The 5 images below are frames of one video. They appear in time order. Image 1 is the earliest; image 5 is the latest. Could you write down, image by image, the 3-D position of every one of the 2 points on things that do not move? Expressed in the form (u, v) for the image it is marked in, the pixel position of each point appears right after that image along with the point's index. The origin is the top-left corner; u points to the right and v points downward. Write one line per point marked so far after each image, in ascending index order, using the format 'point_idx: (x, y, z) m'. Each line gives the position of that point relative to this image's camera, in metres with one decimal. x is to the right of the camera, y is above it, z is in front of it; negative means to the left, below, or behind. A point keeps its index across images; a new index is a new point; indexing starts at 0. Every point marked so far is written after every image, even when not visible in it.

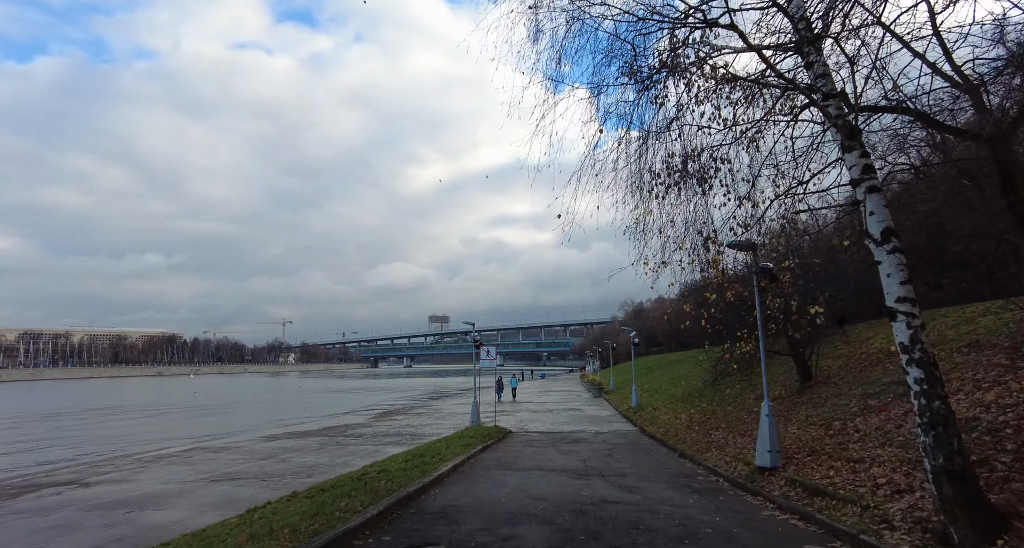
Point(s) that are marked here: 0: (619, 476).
0: (+2.3, -4.5, +11.8) m
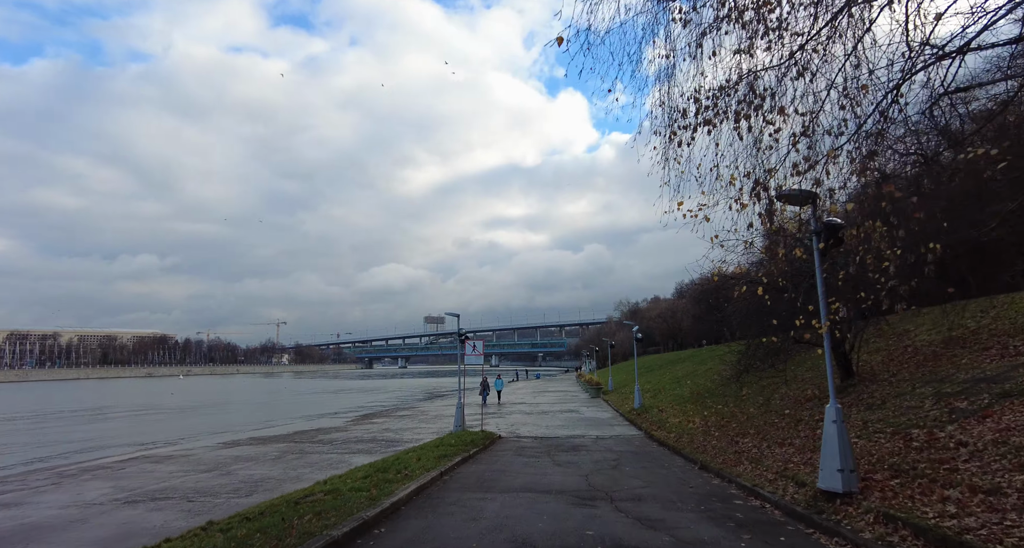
0: (+2.0, -3.8, +9.1) m
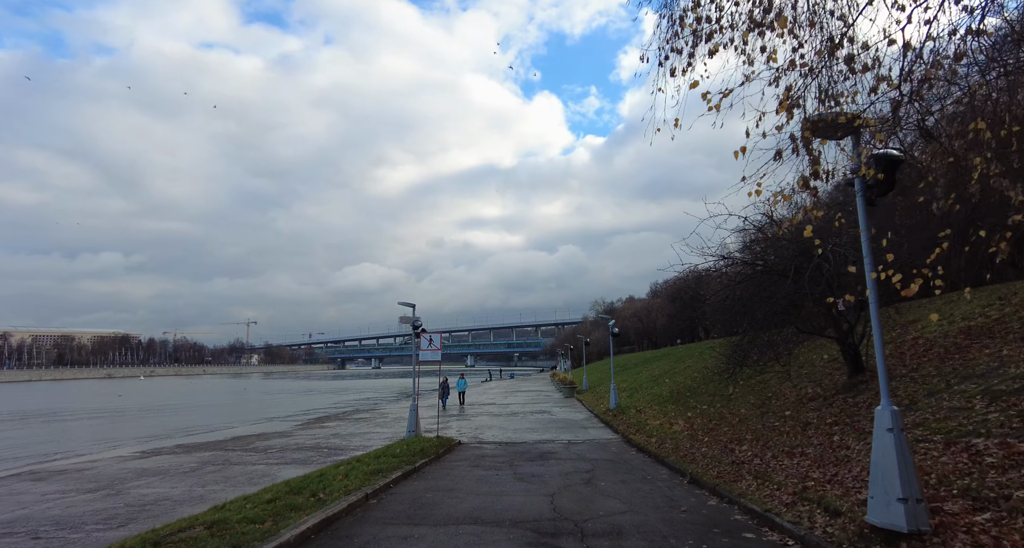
0: (+1.2, -3.3, +6.8) m
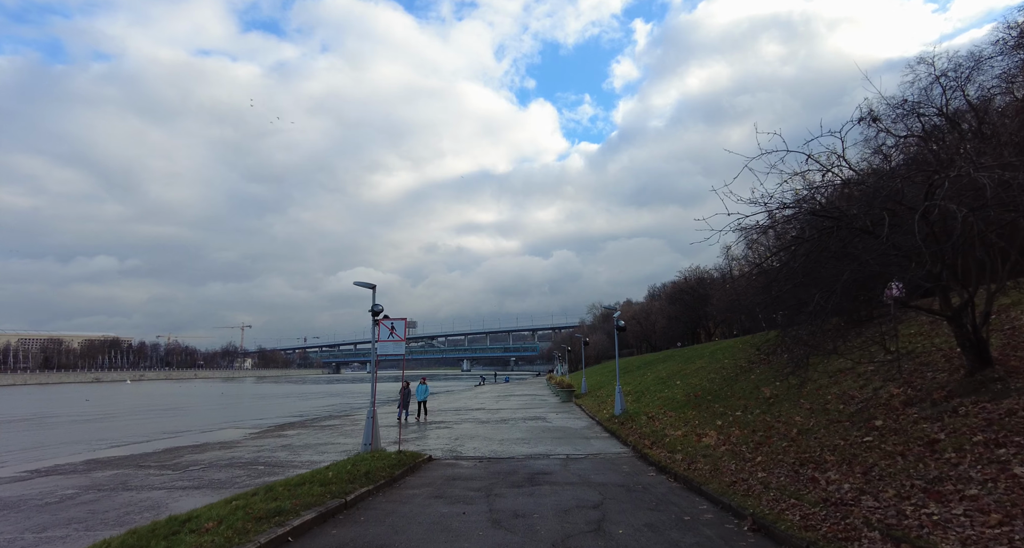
0: (+0.9, -2.5, +3.0) m
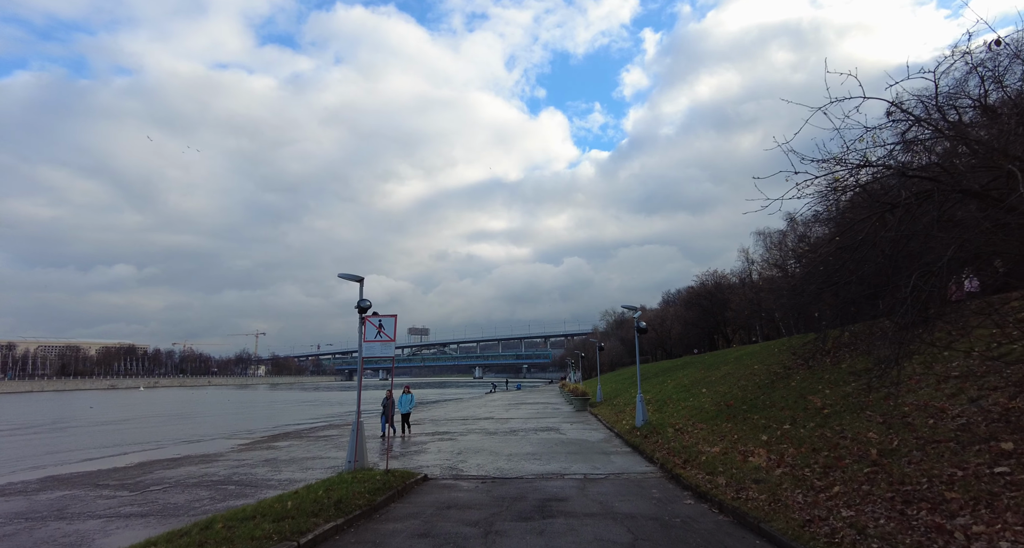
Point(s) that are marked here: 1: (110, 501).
0: (+0.8, -2.0, +0.8) m
1: (-8.7, -5.0, +11.8) m
